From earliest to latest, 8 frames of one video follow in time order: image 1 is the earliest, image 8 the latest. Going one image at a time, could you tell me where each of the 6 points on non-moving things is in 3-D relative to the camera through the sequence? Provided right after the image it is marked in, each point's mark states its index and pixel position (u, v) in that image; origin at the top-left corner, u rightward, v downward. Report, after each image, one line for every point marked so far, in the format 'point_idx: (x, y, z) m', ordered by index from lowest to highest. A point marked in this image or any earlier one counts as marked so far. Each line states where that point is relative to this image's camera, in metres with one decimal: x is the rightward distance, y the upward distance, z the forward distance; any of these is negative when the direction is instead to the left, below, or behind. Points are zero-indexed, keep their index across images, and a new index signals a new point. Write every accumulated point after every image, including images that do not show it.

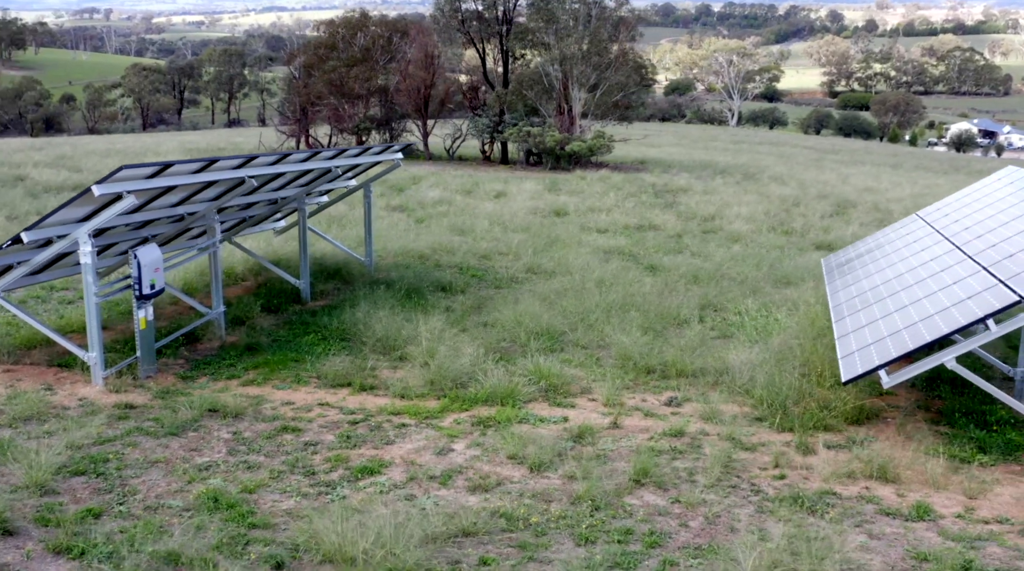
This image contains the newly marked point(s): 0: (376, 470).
0: (-0.9, -1.2, +6.4) m
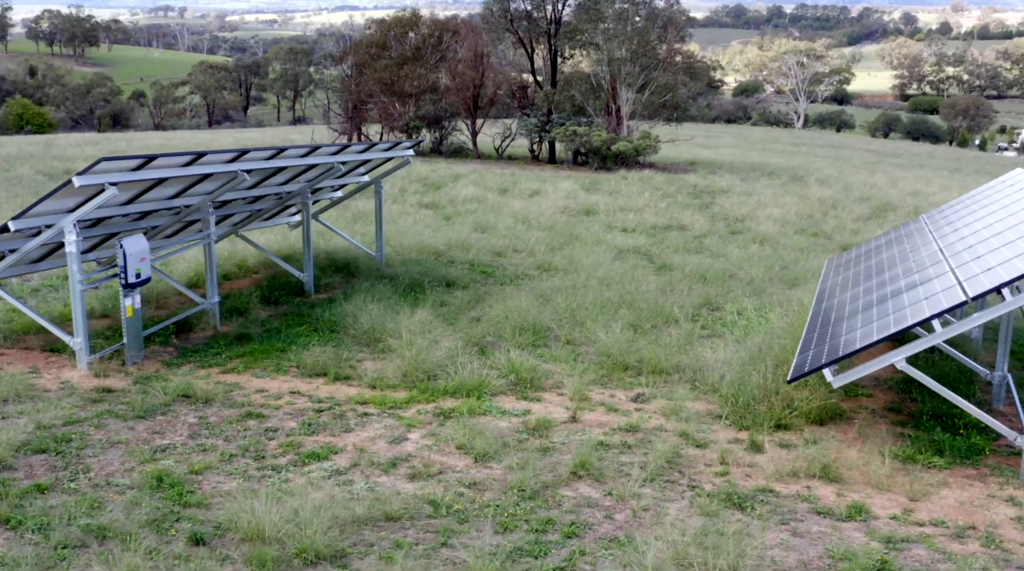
0: (-1.3, -1.2, +6.6) m
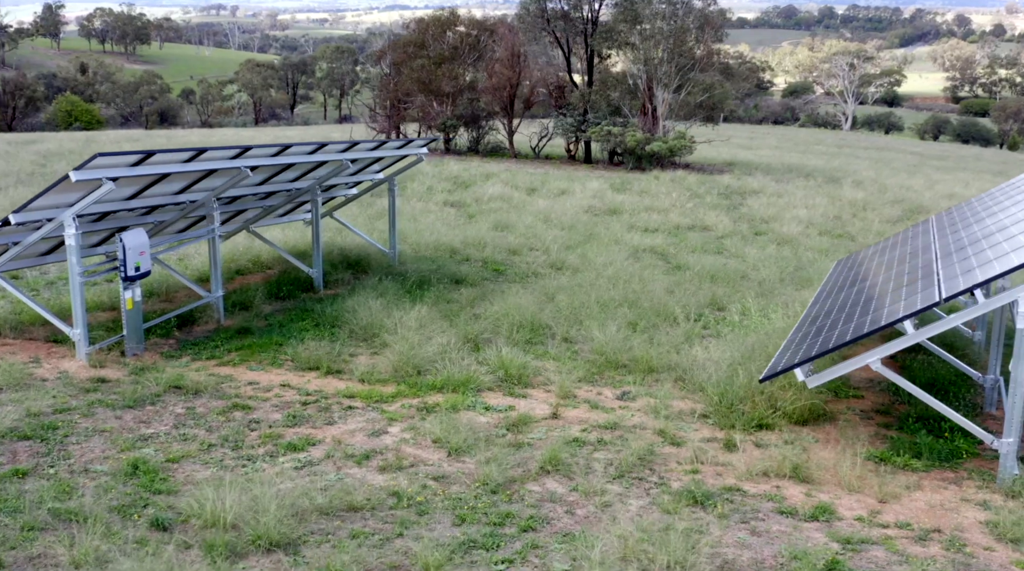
0: (-1.5, -1.1, +6.7) m
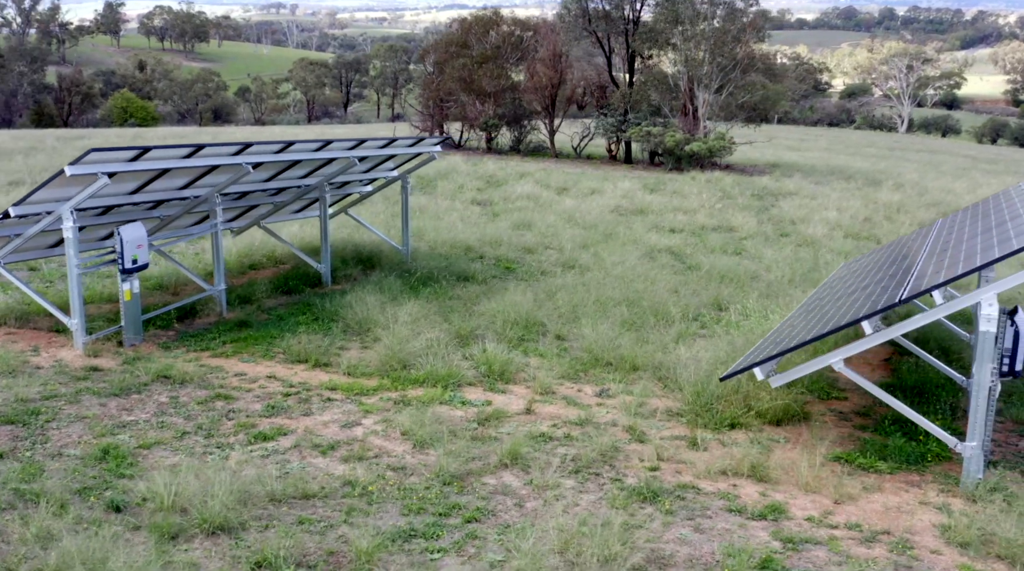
0: (-1.7, -1.1, +6.8) m
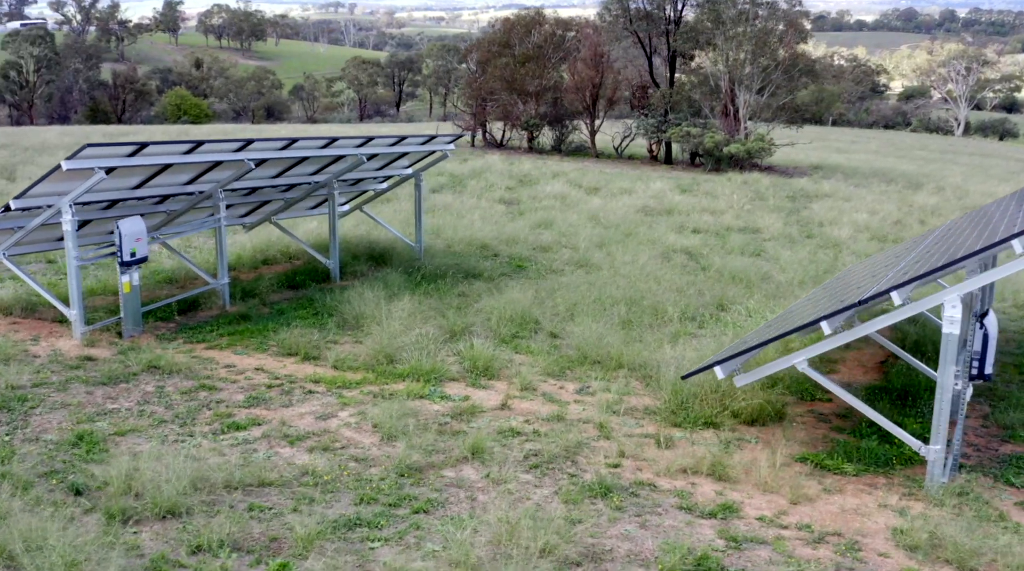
0: (-1.9, -1.0, +7.0) m
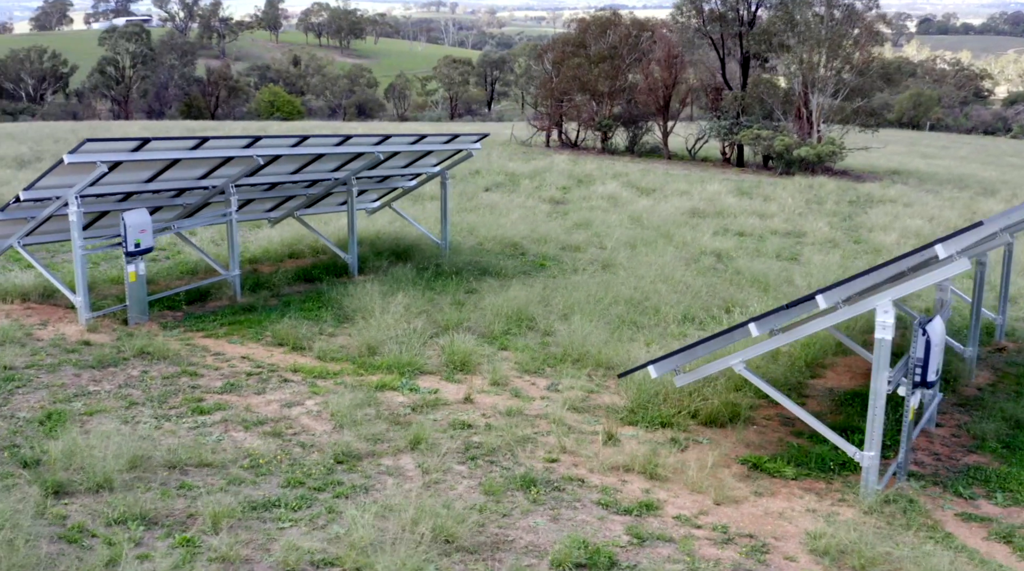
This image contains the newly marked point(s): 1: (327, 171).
0: (-2.3, -1.0, +7.2) m
1: (-2.6, +1.6, +13.5) m
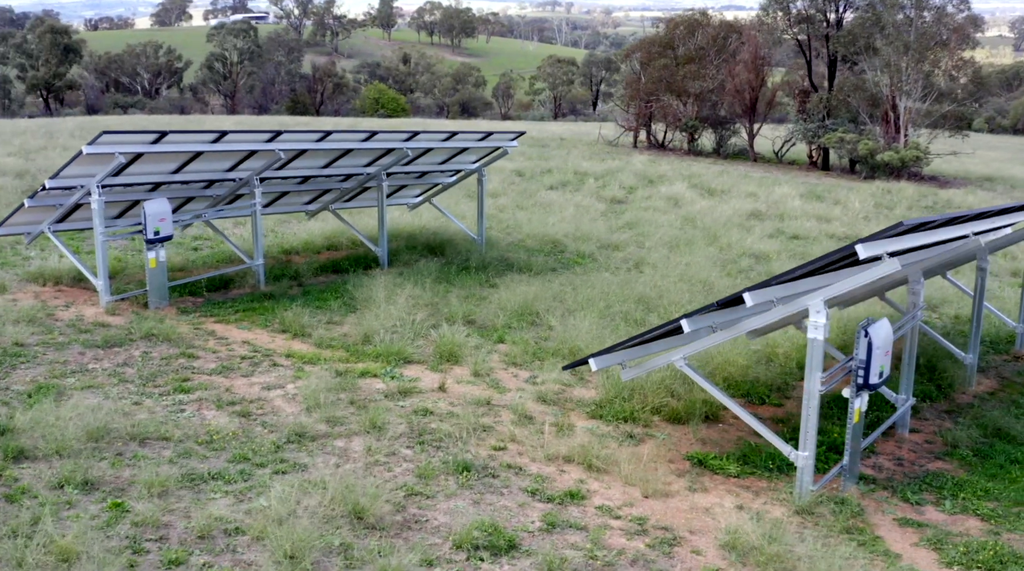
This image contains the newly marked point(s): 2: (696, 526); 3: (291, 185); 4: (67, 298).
0: (-2.5, -0.8, +7.6) m
1: (-2.2, +1.7, +13.8) m
2: (+1.1, -1.4, +5.5) m
3: (-3.2, +1.4, +13.8) m
4: (-4.8, -0.1, +10.3) m
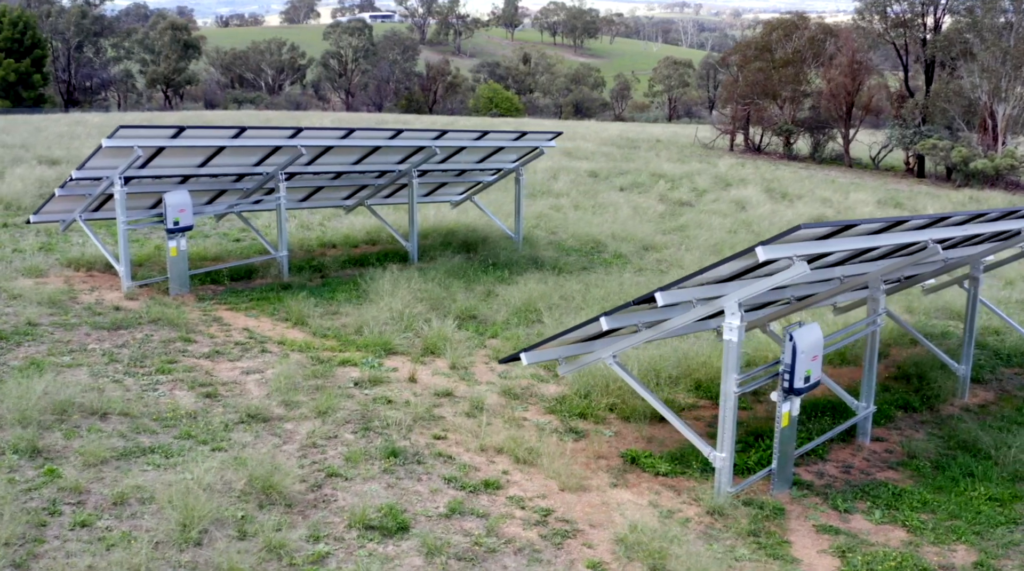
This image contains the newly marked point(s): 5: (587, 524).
0: (-2.8, -0.7, +8.0) m
1: (-1.8, +1.8, +14.2) m
2: (+0.5, -1.4, +5.6) m
3: (-2.8, +1.5, +14.3) m
4: (-4.8, 0.0, +11.0) m
5: (+0.5, -1.4, +5.5) m
